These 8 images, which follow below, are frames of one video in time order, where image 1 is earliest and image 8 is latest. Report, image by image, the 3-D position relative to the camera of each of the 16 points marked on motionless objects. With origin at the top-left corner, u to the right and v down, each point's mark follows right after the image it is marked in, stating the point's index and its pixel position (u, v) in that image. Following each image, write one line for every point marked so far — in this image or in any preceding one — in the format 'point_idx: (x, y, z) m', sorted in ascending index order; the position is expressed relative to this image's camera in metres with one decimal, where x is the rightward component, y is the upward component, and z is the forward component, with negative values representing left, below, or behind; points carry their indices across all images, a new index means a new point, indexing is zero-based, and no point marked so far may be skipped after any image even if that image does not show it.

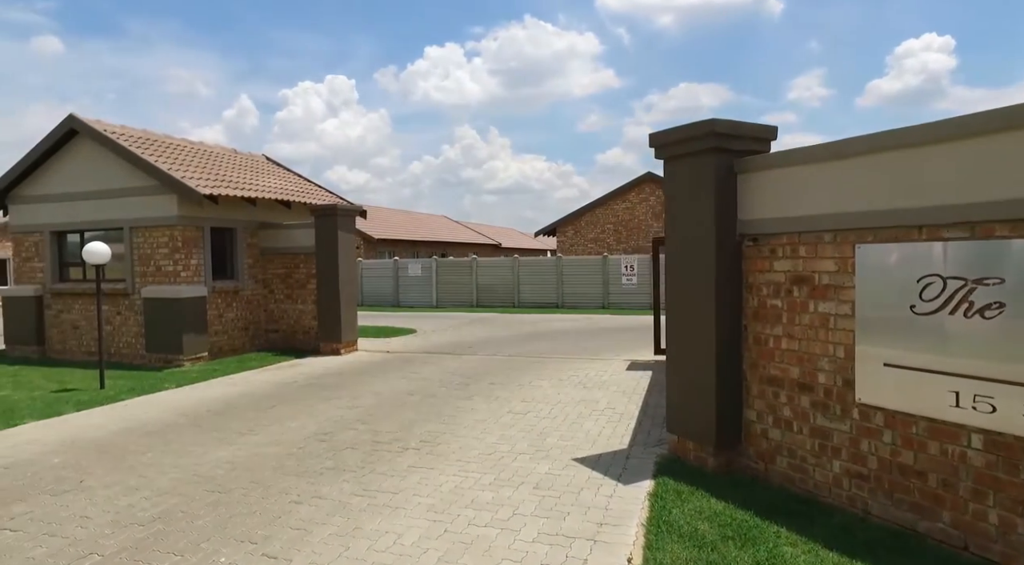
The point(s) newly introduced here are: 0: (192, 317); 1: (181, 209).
0: (-5.8, -0.6, +12.2) m
1: (-6.0, +1.3, +12.1) m
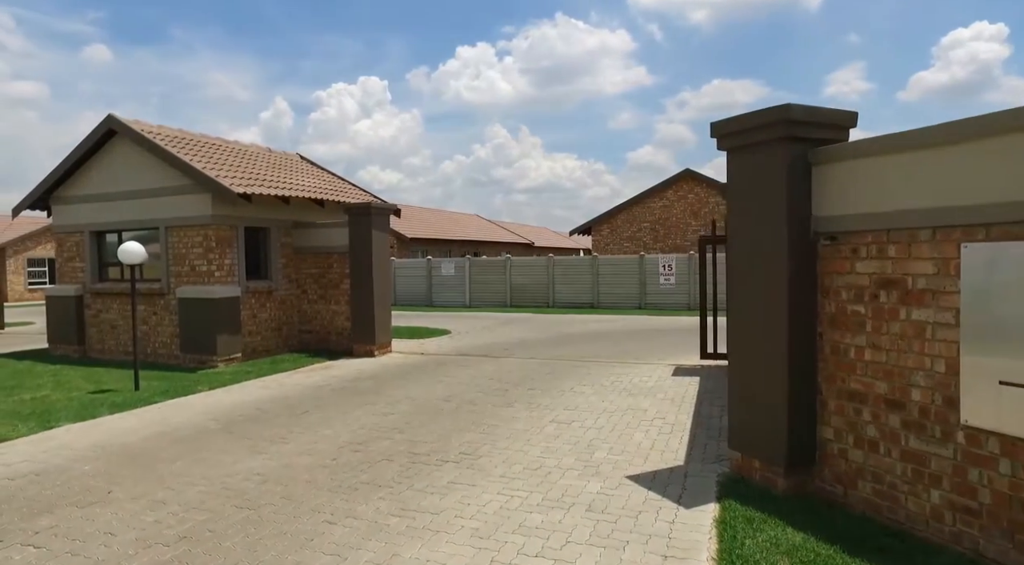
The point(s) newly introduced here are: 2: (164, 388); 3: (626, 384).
0: (-5.1, -0.6, +12.0) m
1: (-5.3, +1.3, +12.0) m
2: (-5.2, -1.6, +10.0) m
3: (+1.5, -1.3, +8.8) m
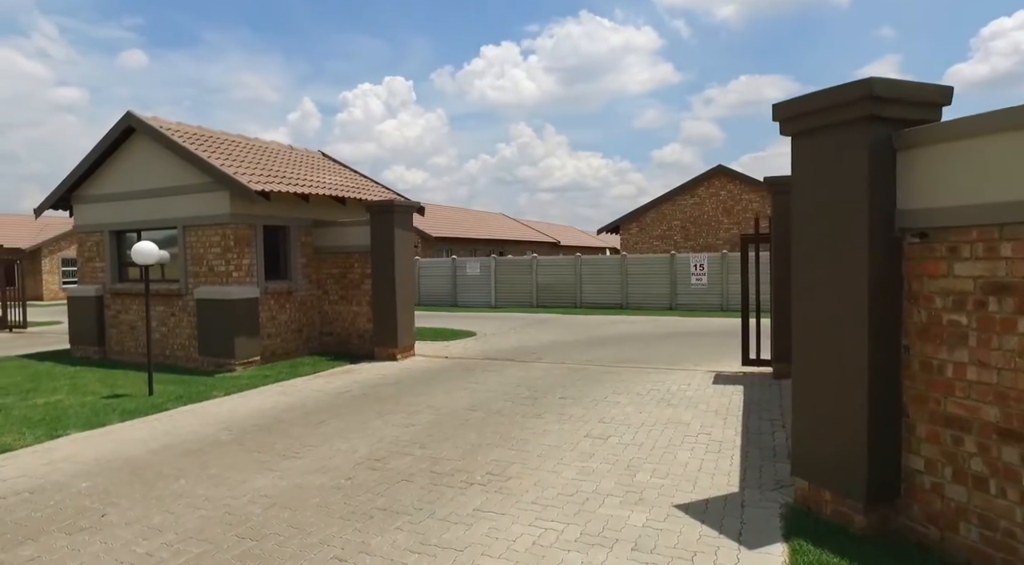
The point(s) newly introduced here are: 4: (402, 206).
0: (-4.7, -0.6, +11.6) m
1: (-4.8, +1.3, +11.6) m
2: (-4.8, -1.6, +9.7) m
3: (+1.9, -1.4, +8.2) m
4: (-2.0, +1.4, +12.2) m
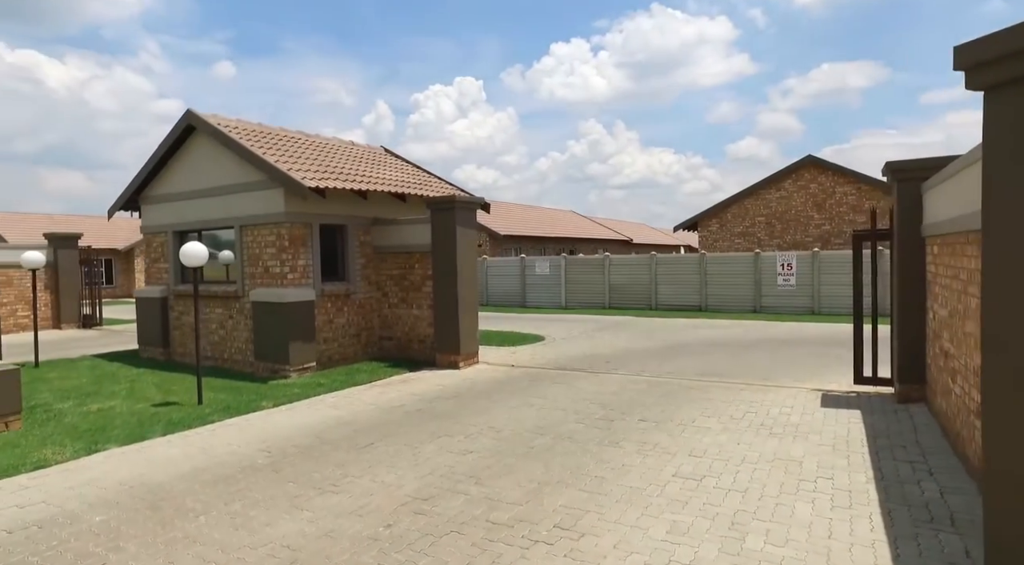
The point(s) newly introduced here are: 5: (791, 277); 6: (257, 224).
0: (-3.5, -0.7, +11.1) m
1: (-3.7, +1.3, +11.0) m
2: (-3.9, -1.6, +9.1) m
3: (+2.6, -1.4, +7.0) m
4: (-0.8, +1.3, +11.3) m
5: (+8.2, +0.2, +19.5) m
6: (-4.4, +1.0, +11.5) m
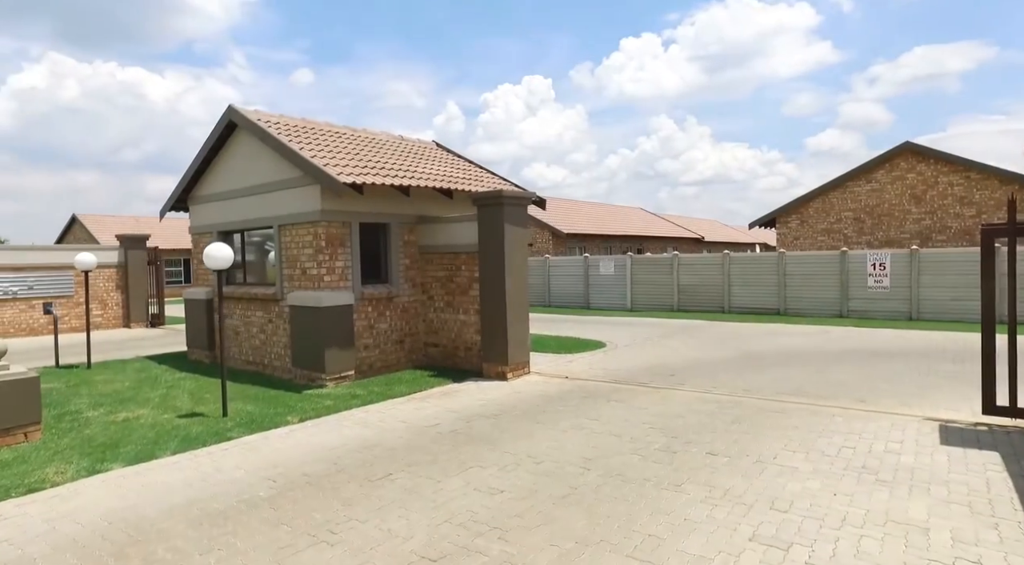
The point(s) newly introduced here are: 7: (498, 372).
0: (-2.7, -0.7, +10.3) m
1: (-2.9, +1.2, +10.3) m
2: (-3.3, -1.7, +8.4) m
3: (+3.0, -1.5, +5.6) m
4: (0.0, +1.3, +10.3) m
5: (+9.8, +0.1, +17.6) m
6: (-3.5, +1.0, +10.9) m
7: (-0.2, -1.4, +10.5) m
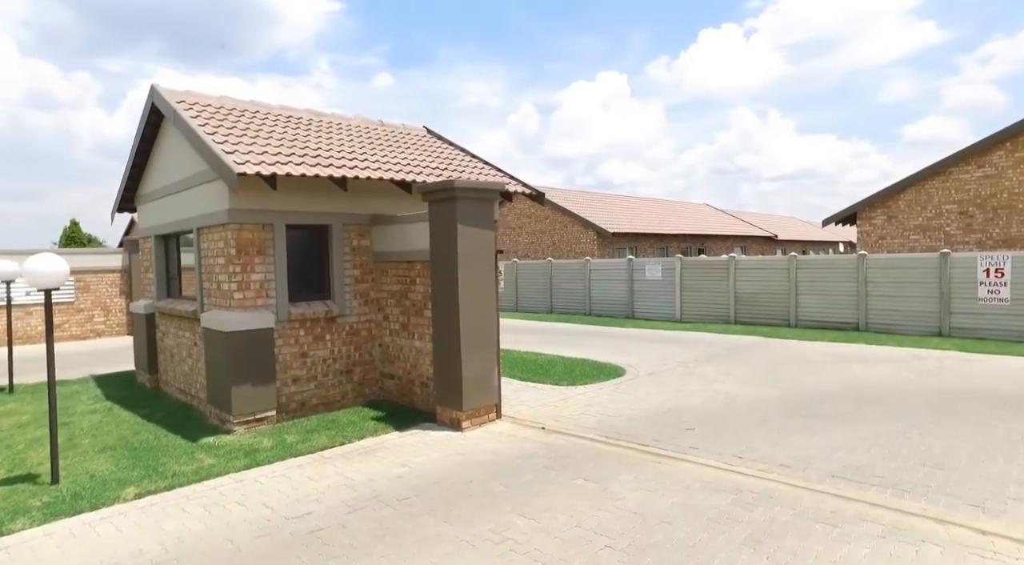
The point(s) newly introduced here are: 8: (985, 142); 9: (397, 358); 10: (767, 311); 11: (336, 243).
0: (-3.2, -0.9, +8.0) m
1: (-3.3, +1.0, +8.0) m
2: (-3.9, -1.9, +6.2) m
3: (+1.9, -1.7, +2.7) m
4: (-0.5, +1.1, +7.7) m
5: (+10.1, -0.1, +13.8) m
6: (-3.9, +0.8, +8.7) m
7: (-0.7, -1.6, +7.9) m
8: (+12.4, +3.7, +17.9) m
9: (-1.5, -1.0, +9.1) m
10: (+6.7, -0.8, +17.6) m
11: (-2.3, +0.6, +8.9) m
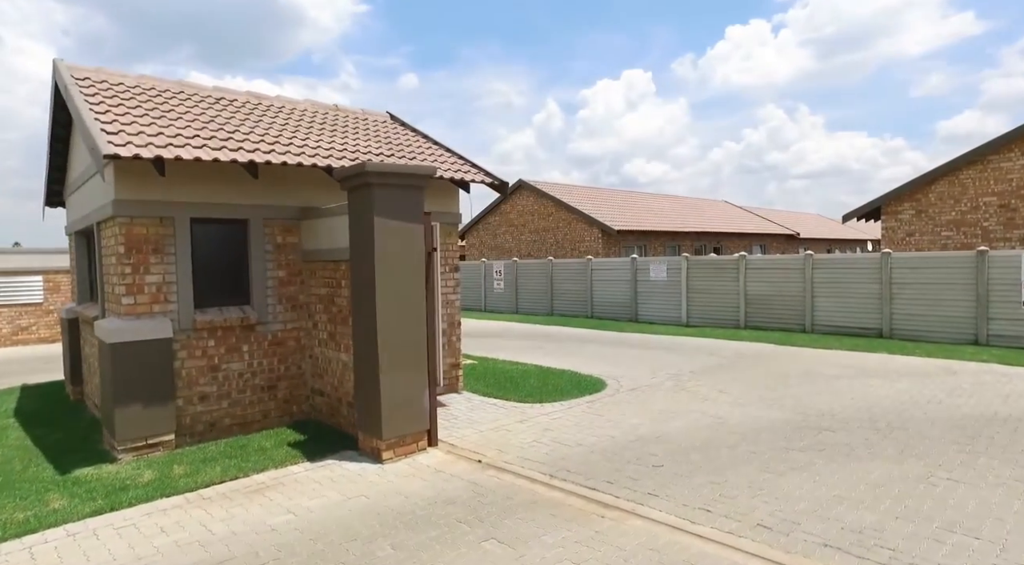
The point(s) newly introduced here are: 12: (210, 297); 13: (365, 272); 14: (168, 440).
0: (-3.8, -0.9, +6.8) m
1: (-4.0, +1.0, +6.8) m
2: (-4.7, -1.9, +5.0) m
3: (+1.1, -1.7, +1.3) m
4: (-1.2, +1.1, +6.4) m
5: (+9.6, -0.1, +12.1) m
6: (-4.5, +0.7, +7.5) m
7: (-1.4, -1.6, +6.6) m
8: (+12.2, +3.7, +16.1) m
9: (-2.2, -1.0, +7.8) m
10: (+6.4, -0.8, +16.0) m
11: (-3.0, +0.5, +7.7) m
12: (-3.4, -0.1, +7.6) m
13: (-1.4, +0.1, +6.5) m
14: (-3.6, -1.6, +7.0) m
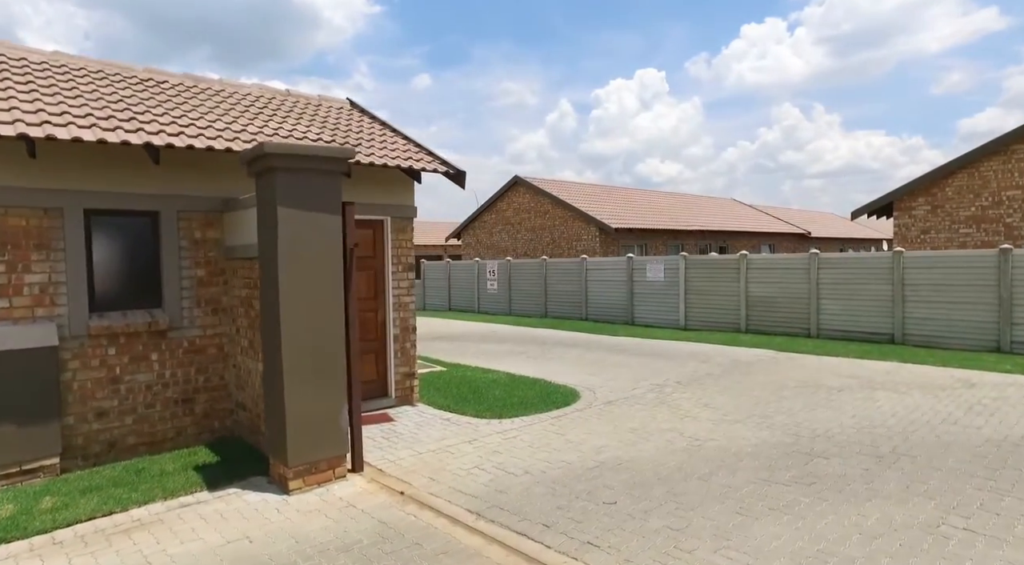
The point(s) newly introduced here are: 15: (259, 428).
0: (-4.4, -0.9, +5.9) m
1: (-4.6, +1.0, +5.9) m
2: (-5.3, -1.9, +4.1) m
3: (+0.4, -1.7, +0.3) m
4: (-1.7, +1.1, +5.4) m
5: (+9.2, -0.1, +10.9) m
6: (-5.1, +0.8, +6.6) m
7: (-1.9, -1.6, +5.6) m
8: (+11.8, +3.7, +14.8) m
9: (-2.7, -1.0, +6.8) m
10: (+6.0, -0.8, +14.8) m
11: (-3.5, +0.5, +6.7) m
12: (-4.0, -0.1, +6.6) m
13: (-2.0, +0.1, +5.5) m
14: (-4.2, -1.6, +6.1) m
15: (-2.5, -1.4, +6.6) m
